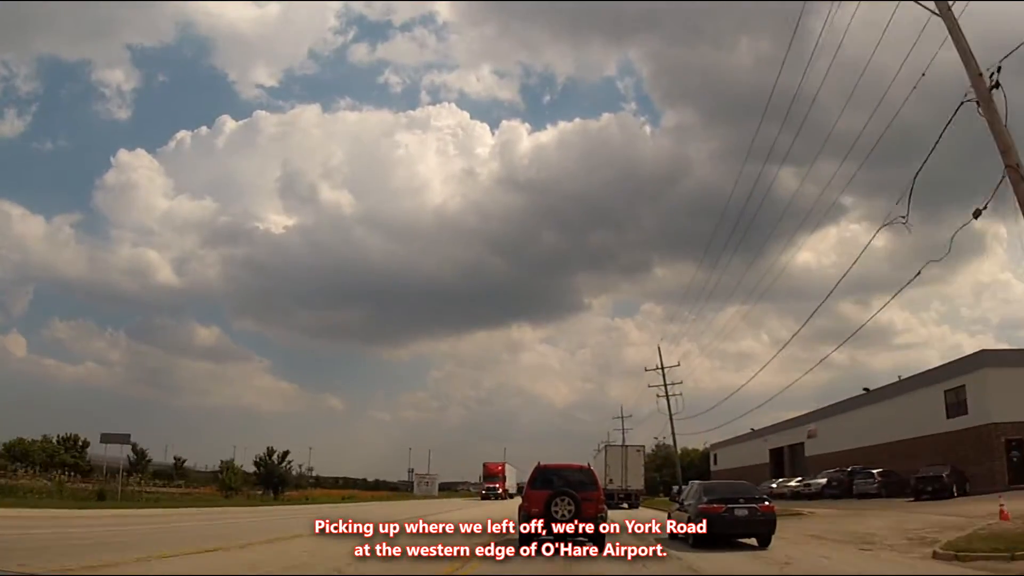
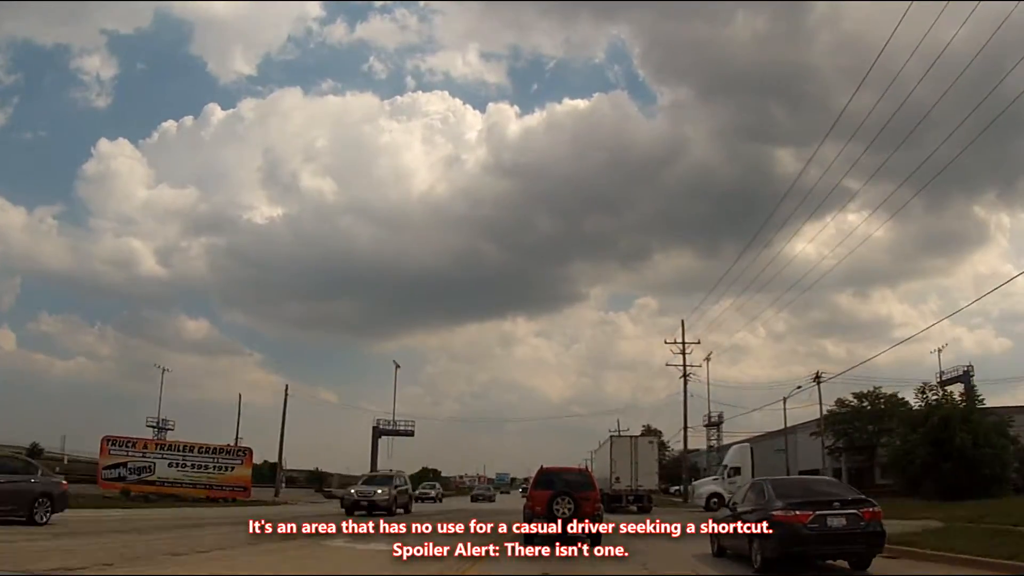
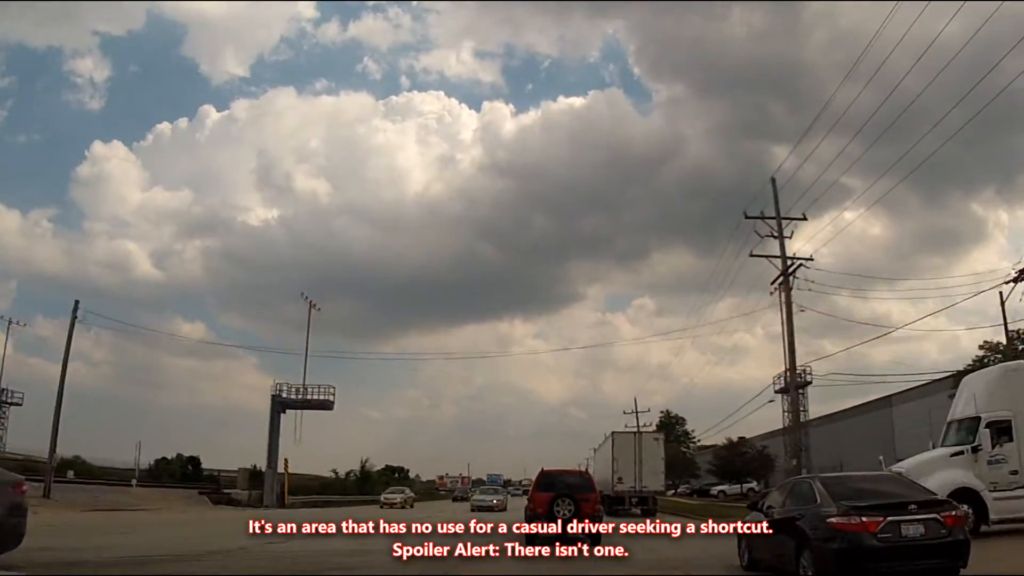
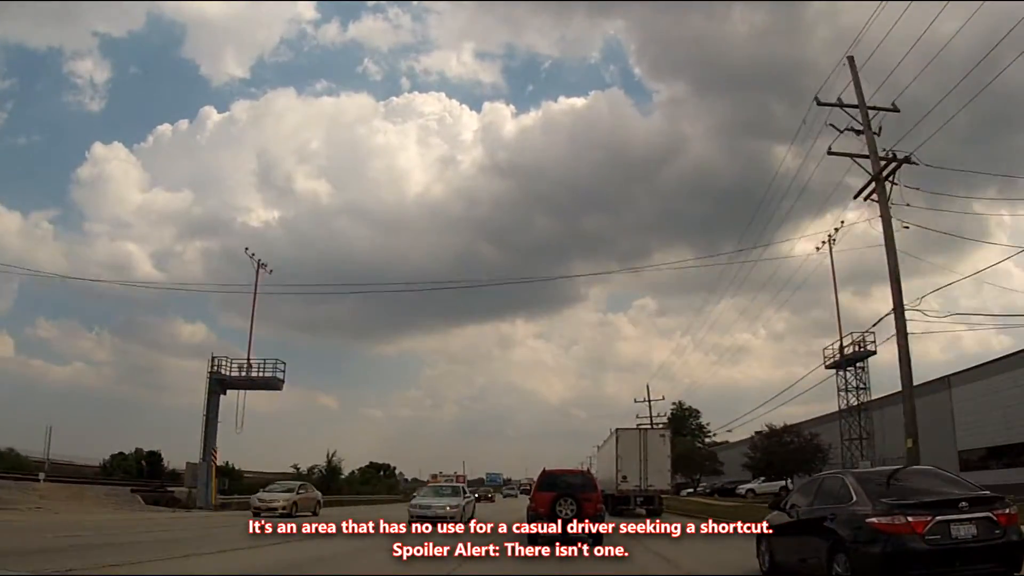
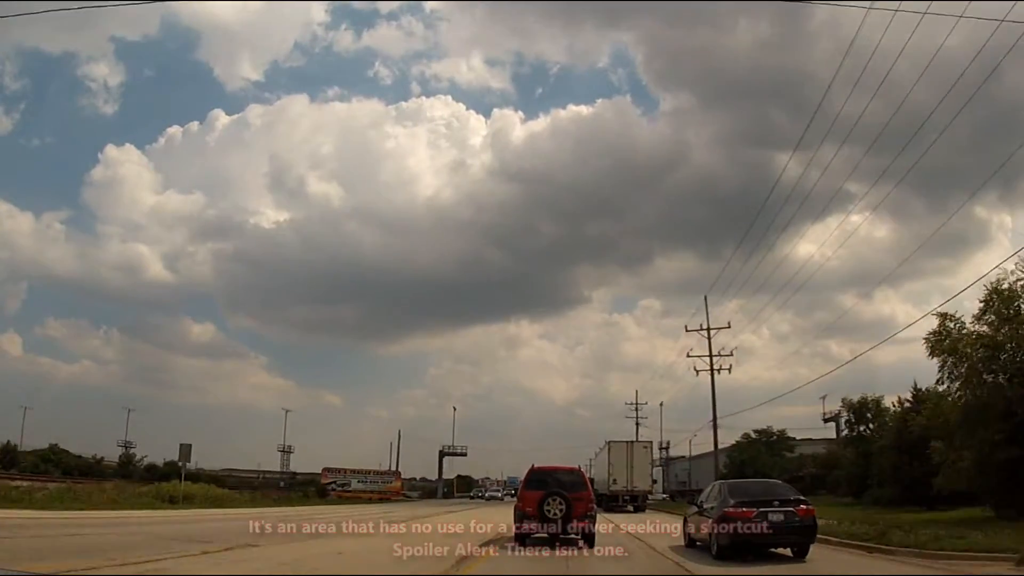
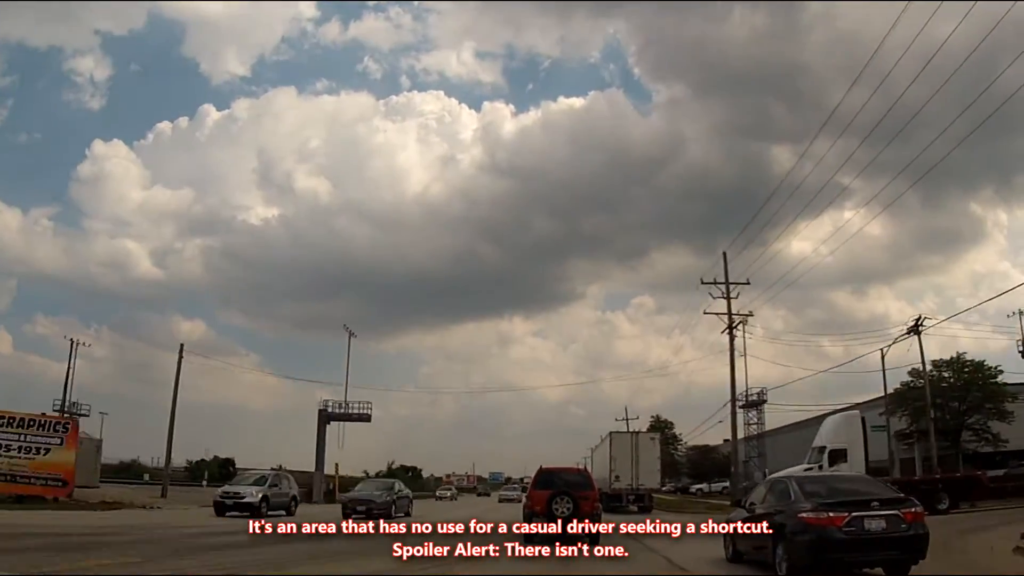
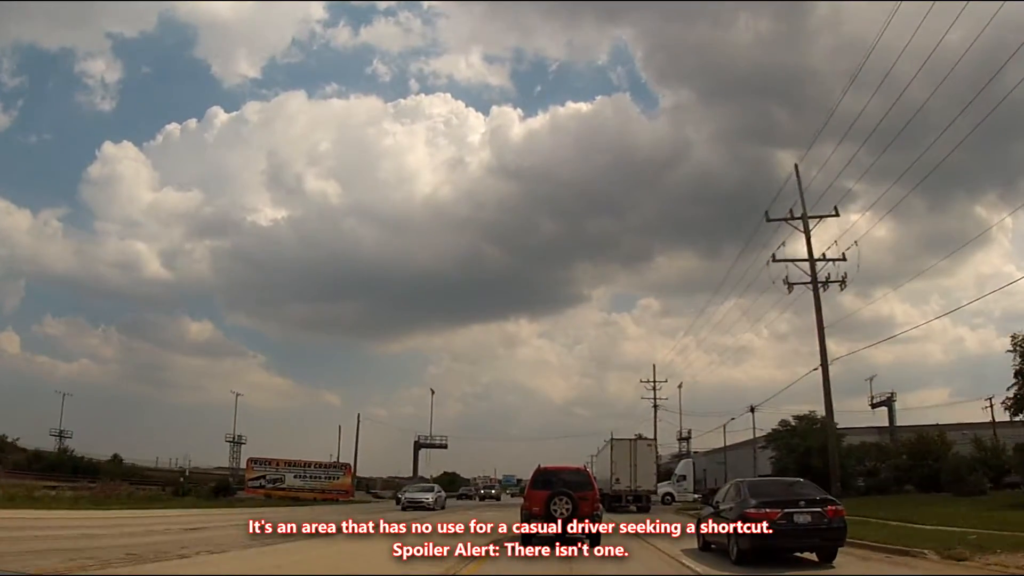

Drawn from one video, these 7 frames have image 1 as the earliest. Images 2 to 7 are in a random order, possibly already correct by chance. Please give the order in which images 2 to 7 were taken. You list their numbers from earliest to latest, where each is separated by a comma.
5, 7, 2, 6, 3, 4
